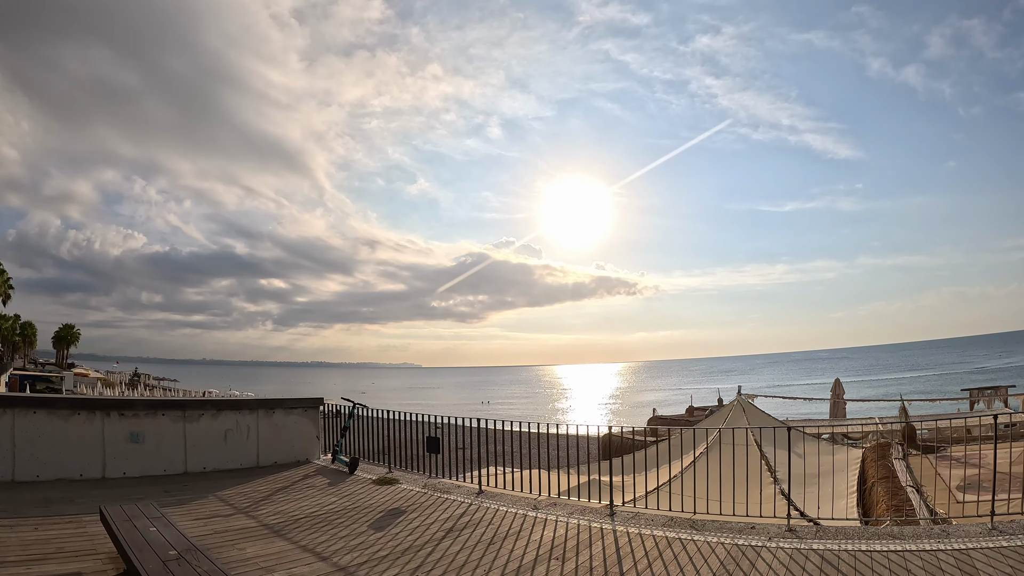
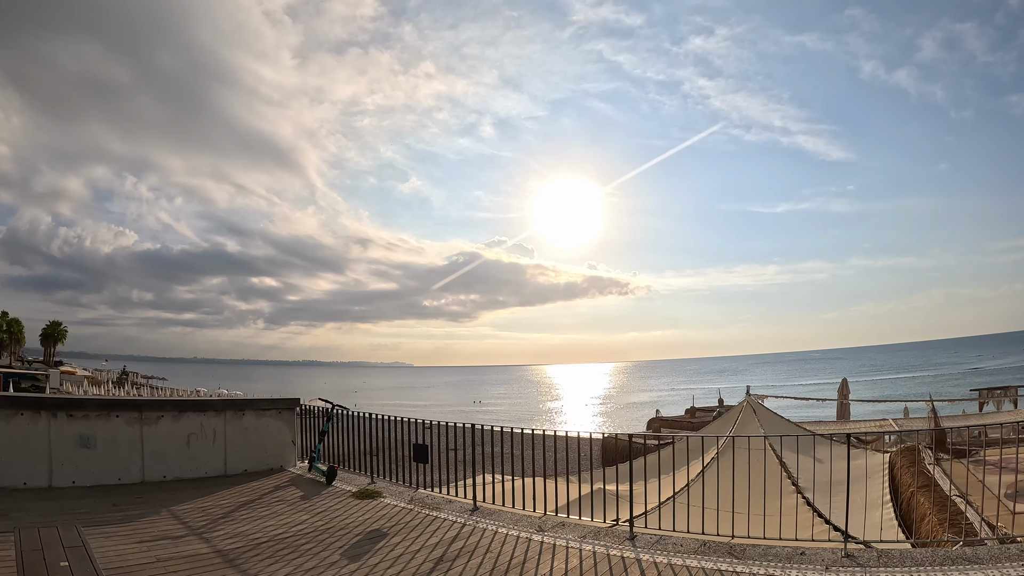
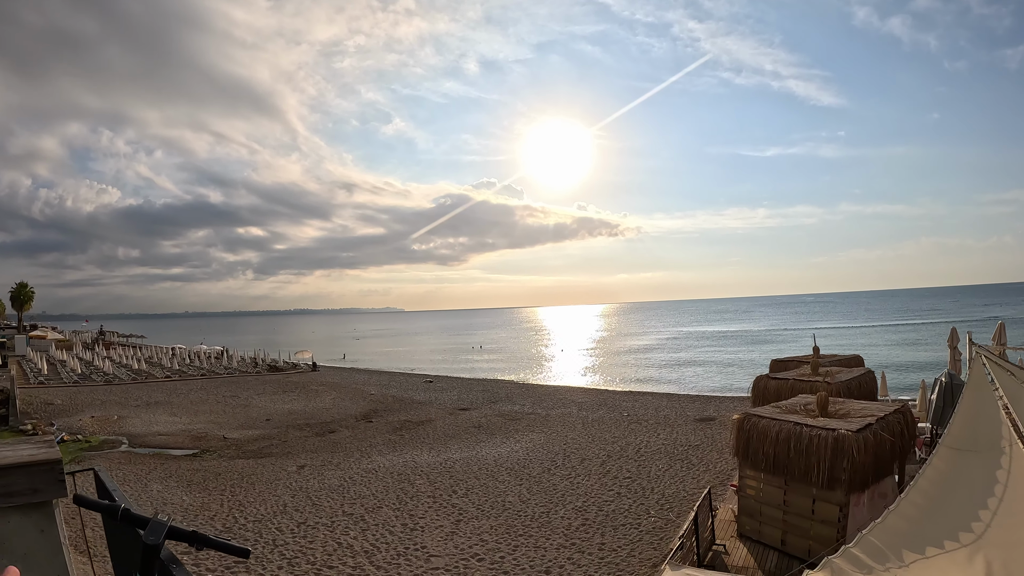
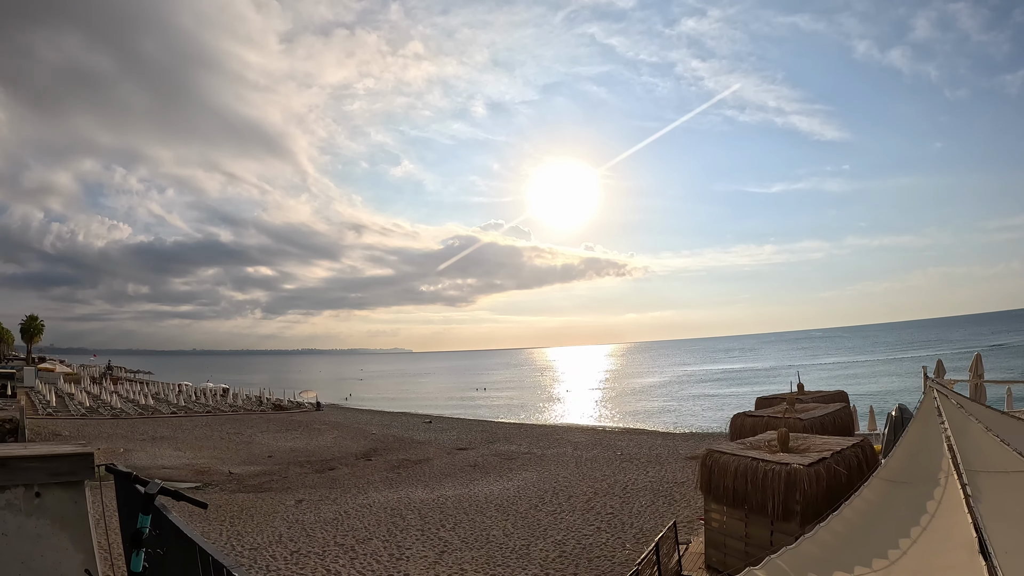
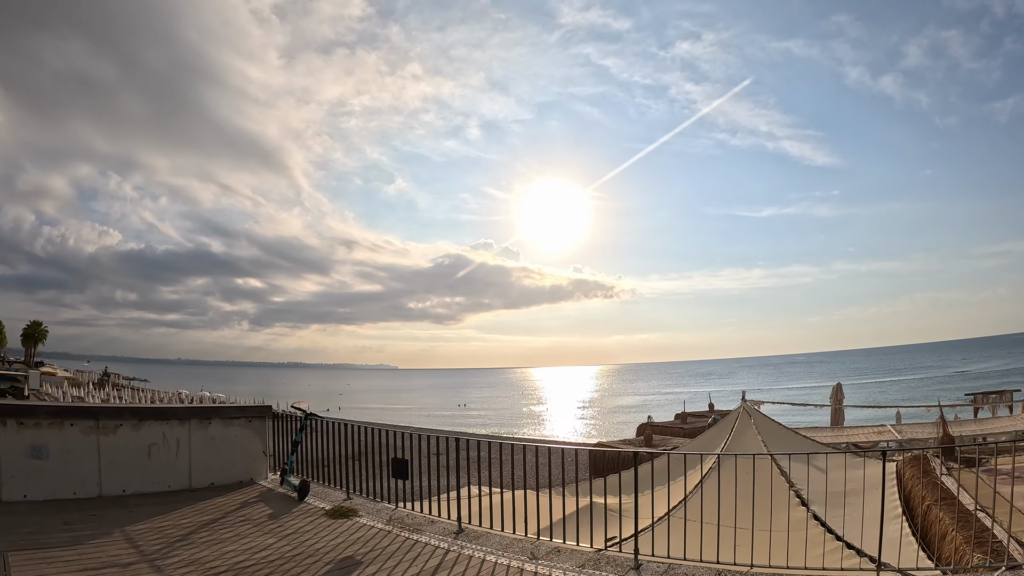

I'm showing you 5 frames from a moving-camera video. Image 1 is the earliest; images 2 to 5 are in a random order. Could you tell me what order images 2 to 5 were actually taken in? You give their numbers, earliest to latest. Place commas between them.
2, 5, 4, 3
